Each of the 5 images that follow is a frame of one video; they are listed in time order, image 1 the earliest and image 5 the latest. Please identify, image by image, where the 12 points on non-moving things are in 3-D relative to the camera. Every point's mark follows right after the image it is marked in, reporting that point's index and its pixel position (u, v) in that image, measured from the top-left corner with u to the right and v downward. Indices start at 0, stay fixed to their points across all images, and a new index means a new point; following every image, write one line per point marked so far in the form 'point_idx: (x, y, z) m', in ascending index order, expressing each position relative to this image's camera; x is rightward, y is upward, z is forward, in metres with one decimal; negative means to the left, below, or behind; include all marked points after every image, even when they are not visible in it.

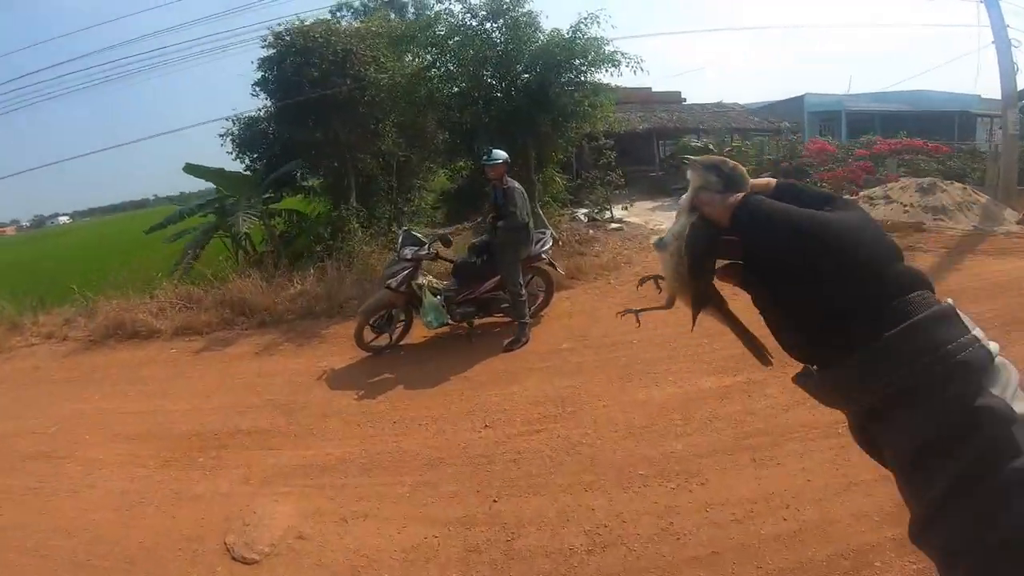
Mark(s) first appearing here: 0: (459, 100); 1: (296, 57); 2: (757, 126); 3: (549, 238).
0: (-0.6, +2.2, +7.7) m
1: (-2.9, +3.1, +8.8) m
2: (+6.0, +3.9, +15.8) m
3: (+0.3, +0.3, +4.9) m
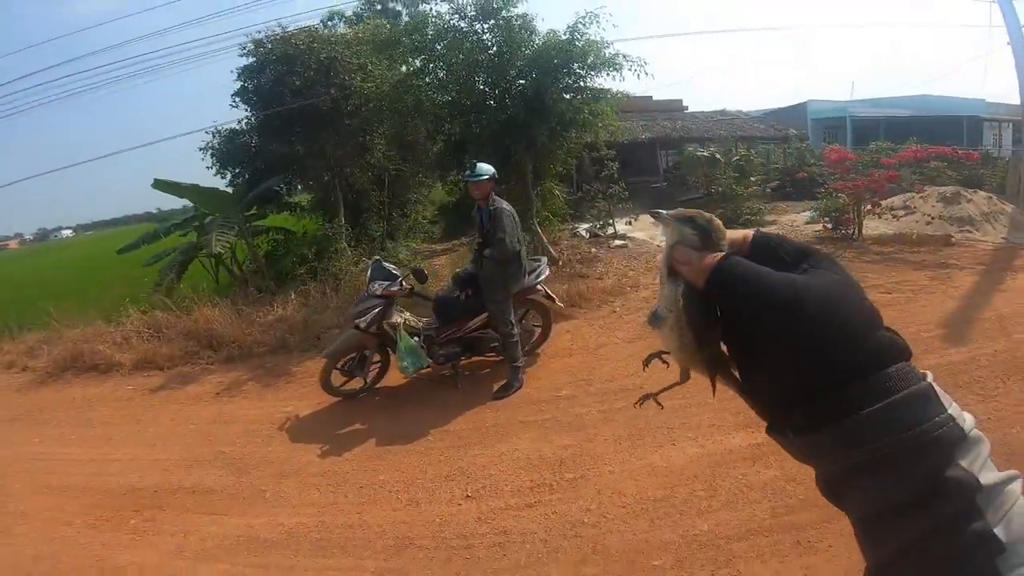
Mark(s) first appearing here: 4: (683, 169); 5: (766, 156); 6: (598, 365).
0: (-0.7, +1.9, +7.1) m
1: (-3.0, +2.8, +8.3) m
2: (+5.9, +3.6, +15.2) m
3: (+0.2, +0.1, +4.3) m
4: (+3.5, +2.5, +13.3) m
5: (+5.2, +2.7, +13.2) m
6: (+0.6, -0.5, +4.2) m
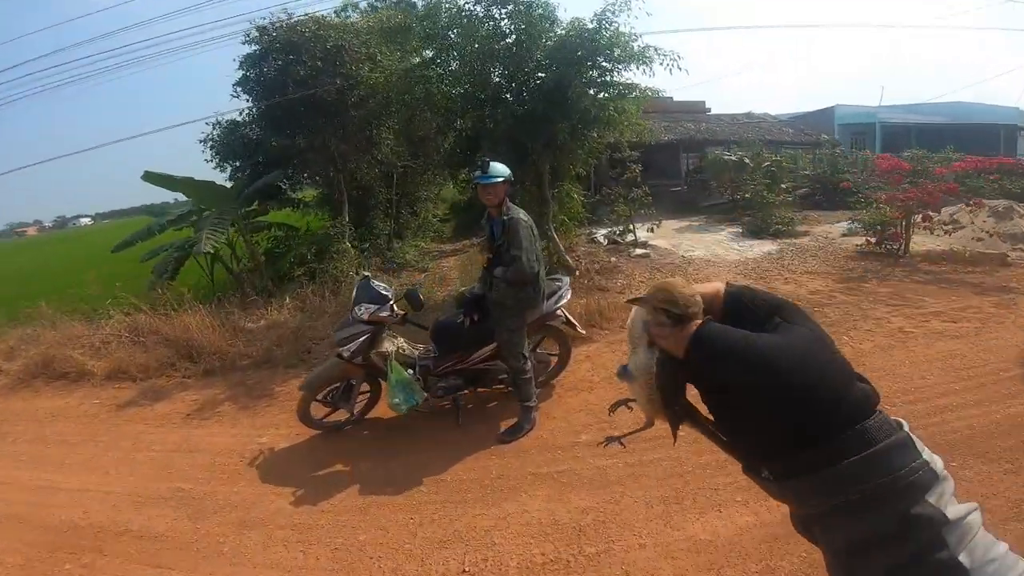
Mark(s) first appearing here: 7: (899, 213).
0: (-0.5, +1.8, +6.5) m
1: (-2.8, +2.8, +7.7) m
2: (+6.3, +3.3, +14.5) m
3: (+0.3, 0.0, +3.7) m
4: (+3.8, +2.3, +12.7) m
5: (+5.5, +2.5, +12.5) m
6: (+0.6, -0.6, +3.6) m
7: (+4.0, +0.8, +6.8) m
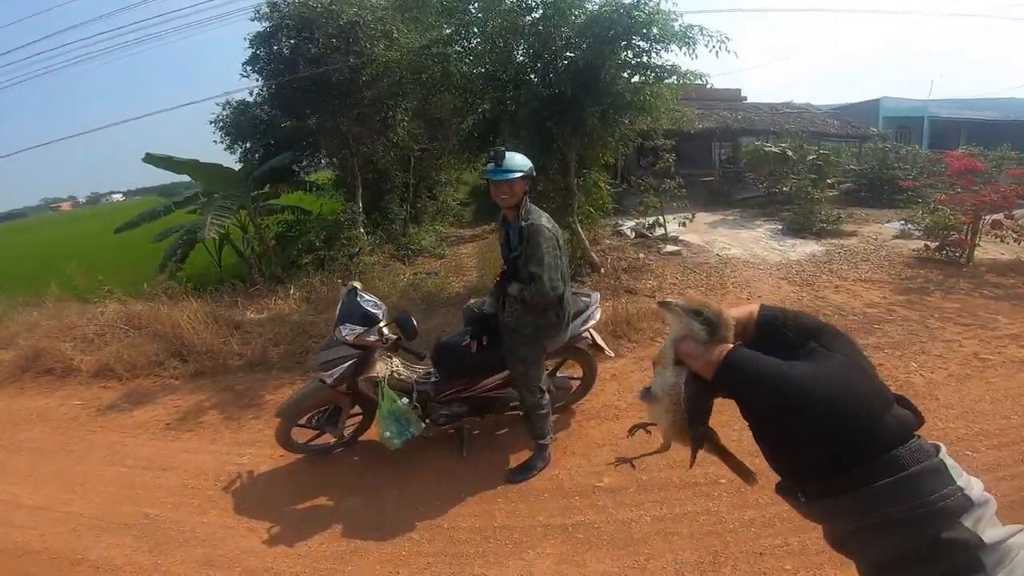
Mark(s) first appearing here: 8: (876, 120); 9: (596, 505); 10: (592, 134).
0: (-0.3, +1.9, +6.0) m
1: (-2.4, +2.9, +7.3) m
2: (+6.9, +3.3, +13.7) m
3: (+0.4, -0.1, +3.2) m
4: (+4.3, +2.3, +12.0) m
5: (+5.9, +2.4, +11.8) m
6: (+0.7, -0.7, +3.1) m
7: (+4.2, +0.7, +6.1) m
8: (+10.8, +5.0, +19.2) m
9: (+0.4, -0.9, +2.7) m
10: (+0.8, +1.4, +6.1) m
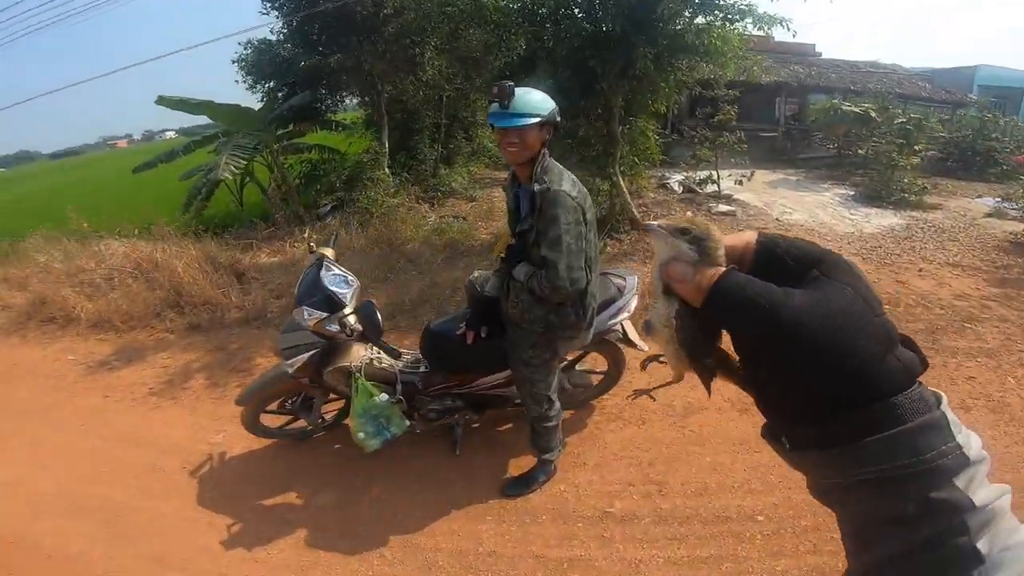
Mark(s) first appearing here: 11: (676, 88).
0: (+0.1, +2.2, +5.4) m
1: (-2.0, +3.4, +6.7) m
2: (+7.8, +3.7, +12.5) m
3: (+0.4, 0.0, +2.7) m
4: (+5.1, +2.7, +11.0) m
5: (+6.7, +2.8, +10.7) m
6: (+0.7, -0.7, +2.6) m
7: (+4.5, +0.7, +5.3) m
8: (+12.2, +5.5, +17.5) m
9: (+0.3, -0.8, +2.2) m
10: (+1.1, +1.7, +5.5) m
11: (+1.4, +1.7, +5.8) m
